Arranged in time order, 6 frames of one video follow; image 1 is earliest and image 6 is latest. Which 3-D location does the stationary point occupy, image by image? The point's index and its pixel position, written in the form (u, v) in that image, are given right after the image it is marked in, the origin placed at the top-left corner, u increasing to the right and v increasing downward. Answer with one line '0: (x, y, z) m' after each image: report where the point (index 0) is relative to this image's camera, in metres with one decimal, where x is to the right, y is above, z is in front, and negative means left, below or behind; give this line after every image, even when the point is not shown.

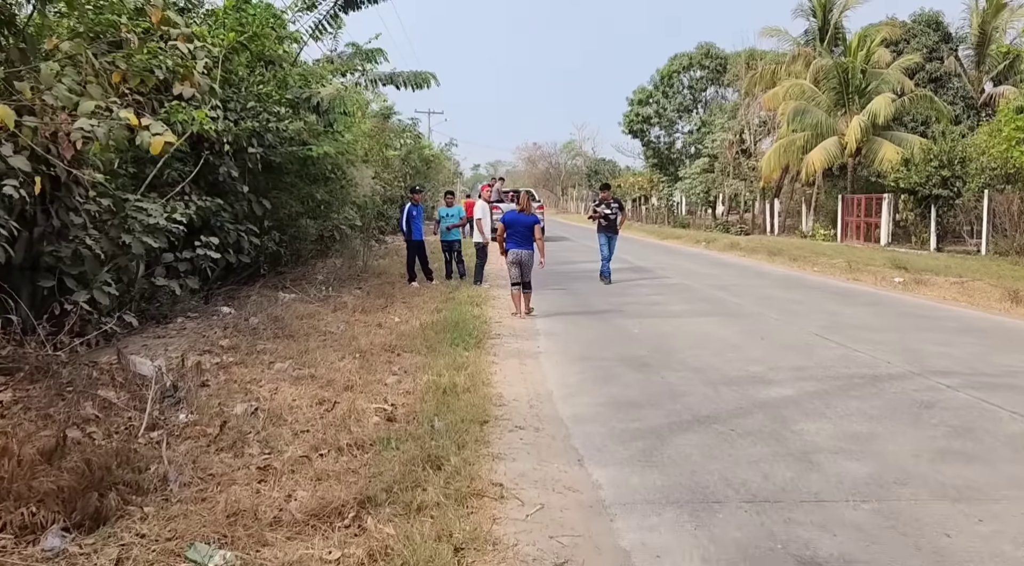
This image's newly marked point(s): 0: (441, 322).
0: (-0.8, -0.4, +10.4) m
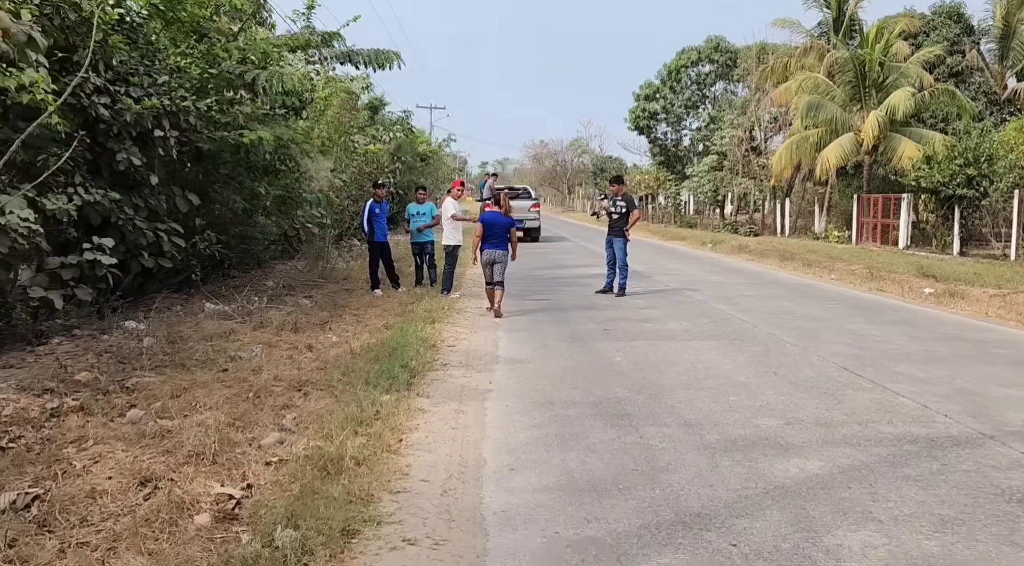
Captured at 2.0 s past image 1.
0: (-1.2, -0.6, +8.5) m
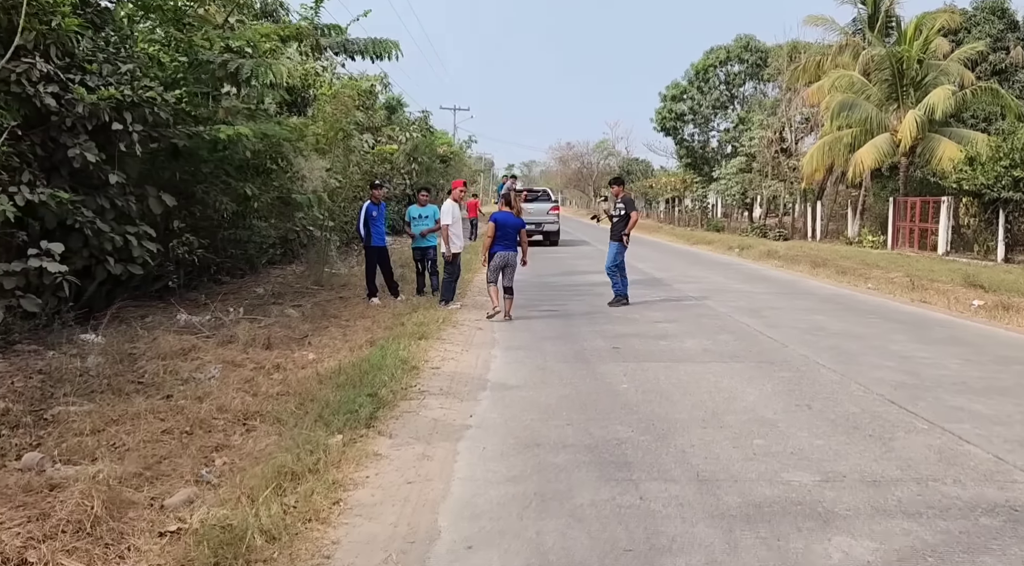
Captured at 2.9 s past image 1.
0: (-1.2, -0.7, +7.4) m
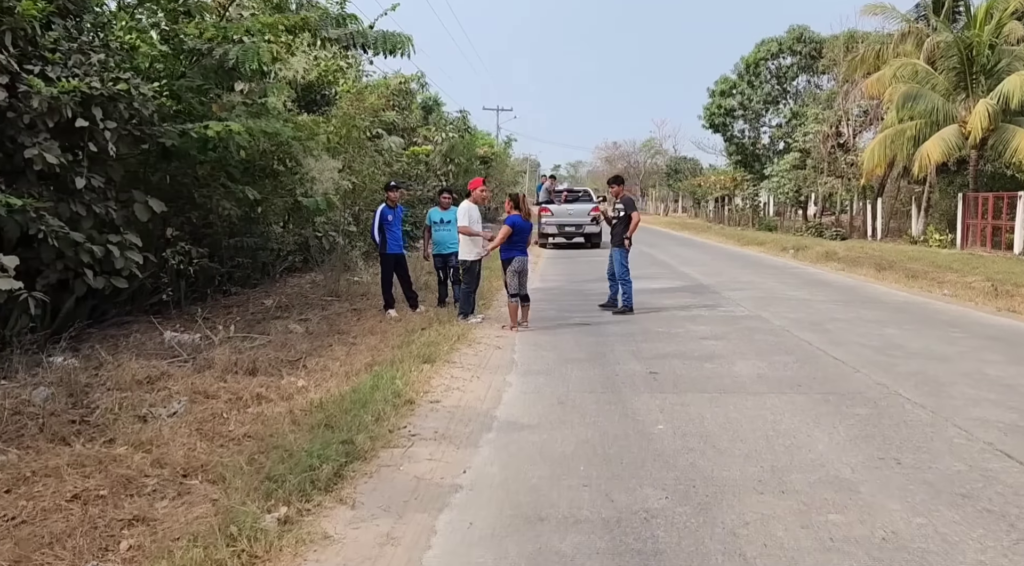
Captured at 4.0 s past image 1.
0: (-1.1, -0.8, +6.2) m
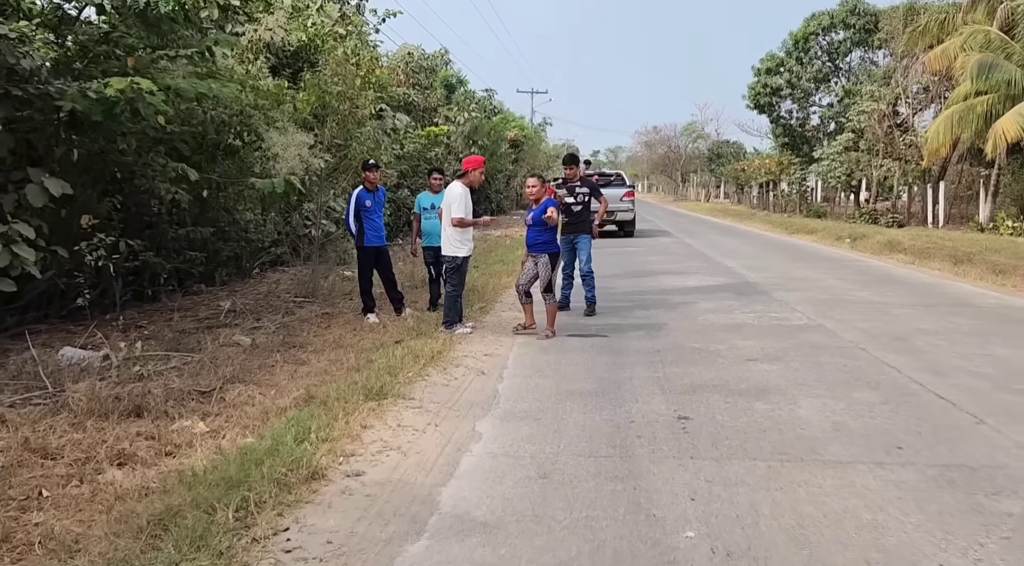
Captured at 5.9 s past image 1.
0: (-1.3, -0.8, +4.2) m
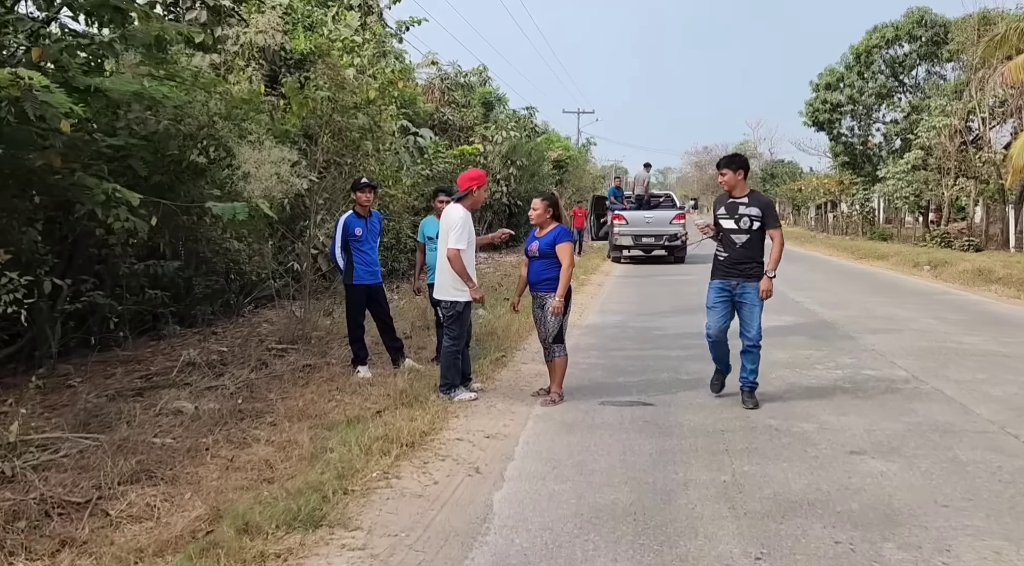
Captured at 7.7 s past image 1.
0: (-1.4, -1.1, +2.4) m
